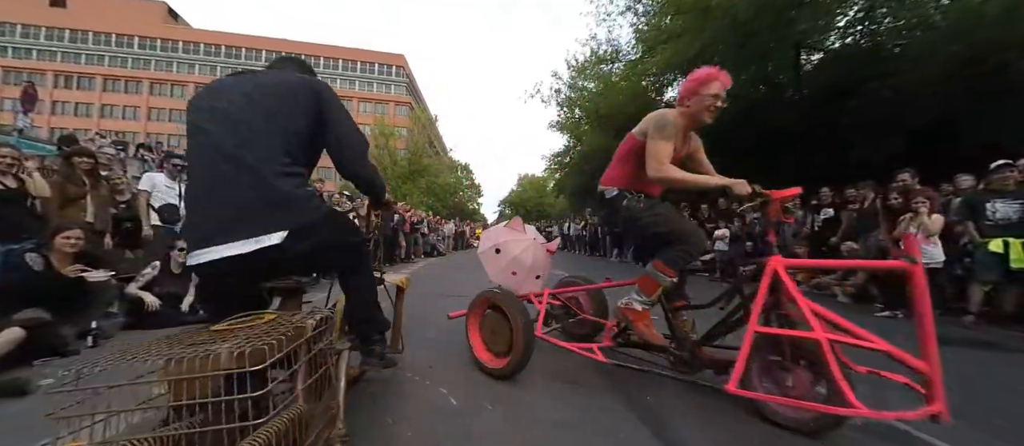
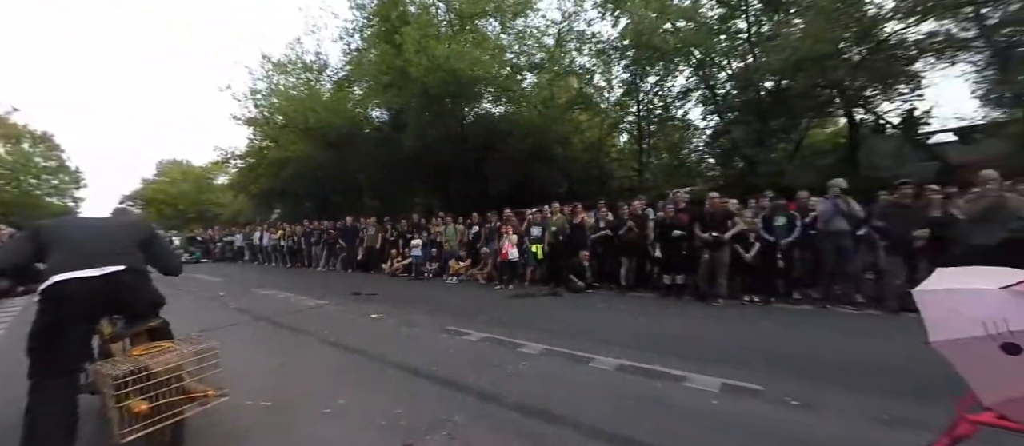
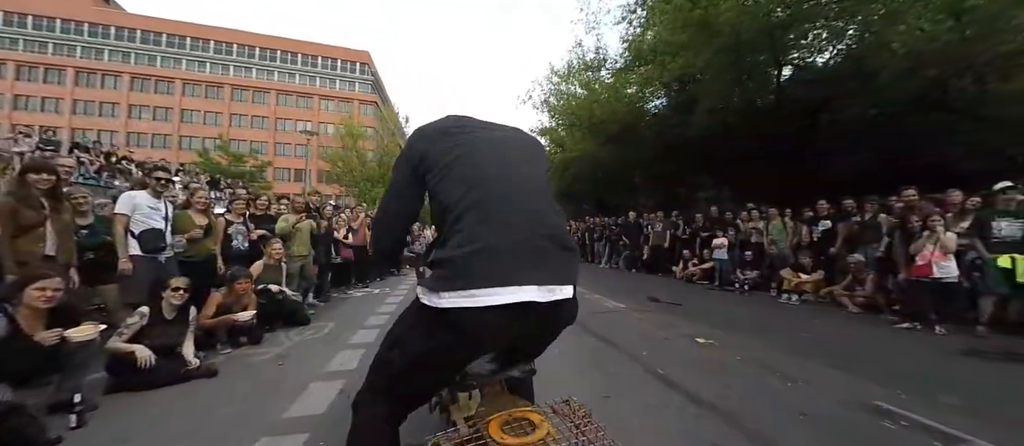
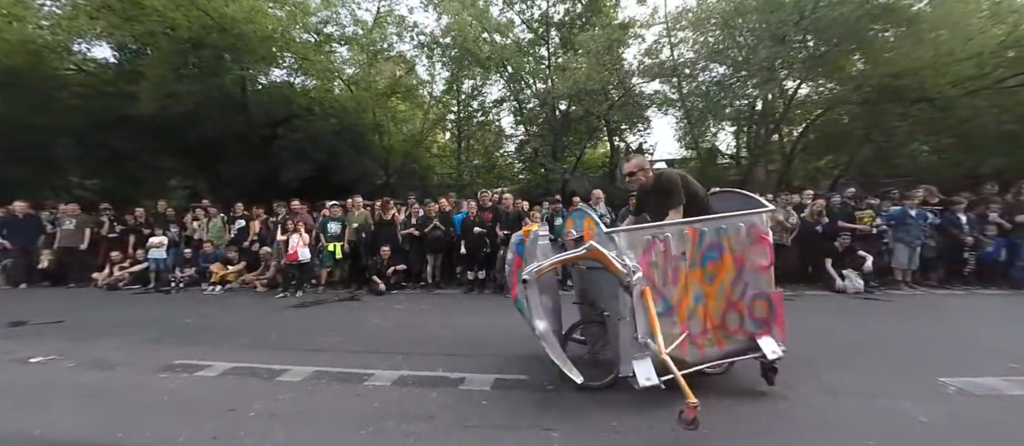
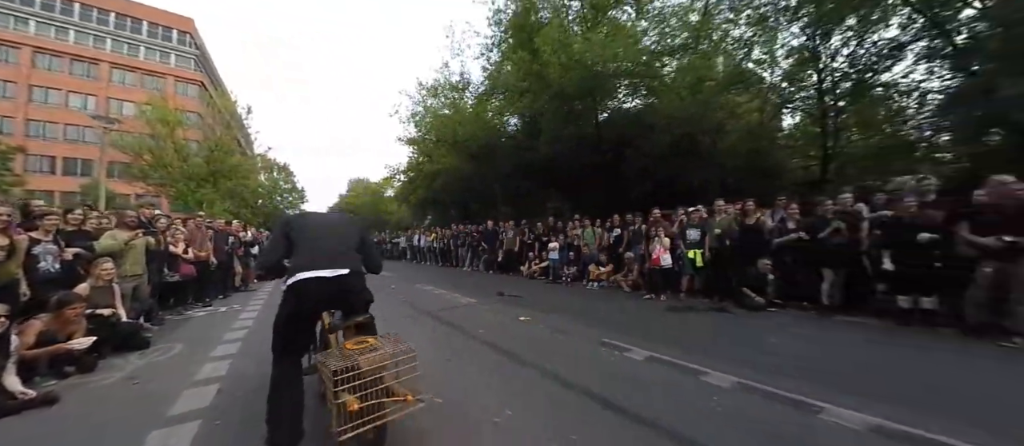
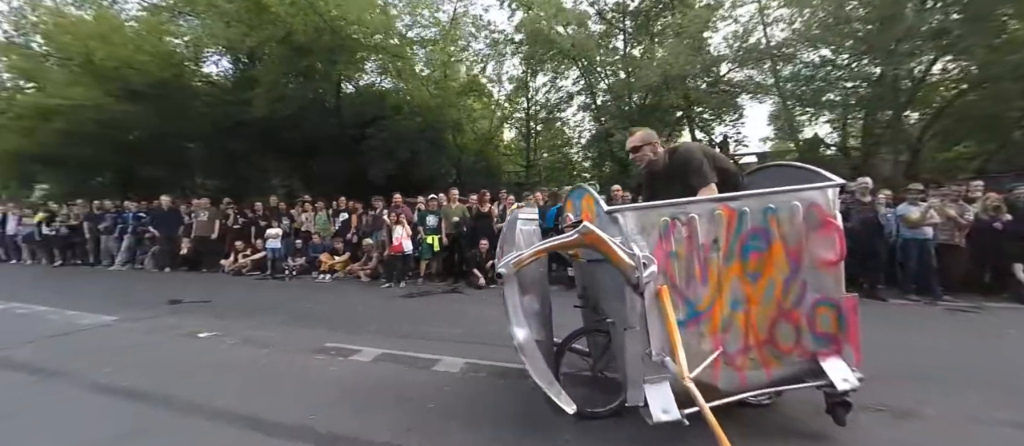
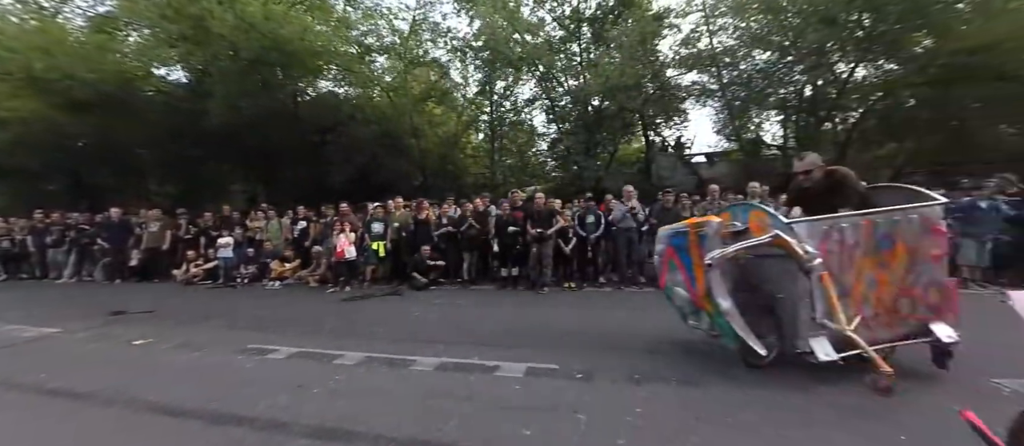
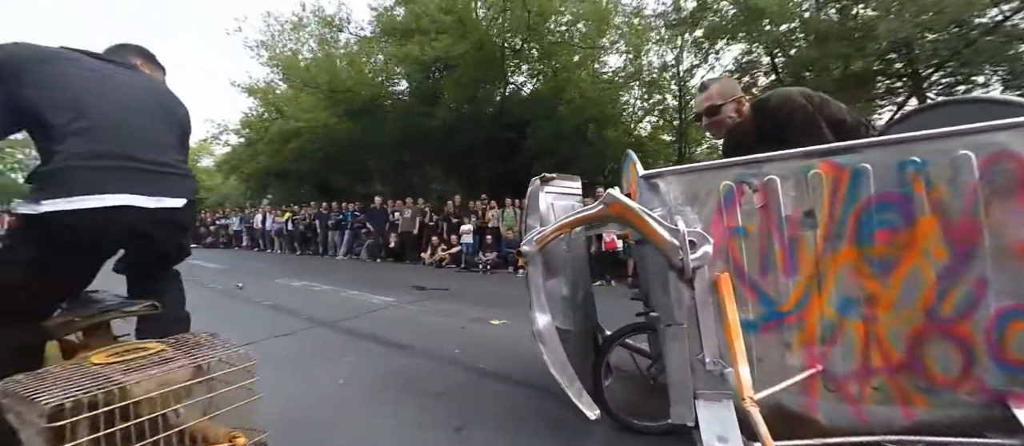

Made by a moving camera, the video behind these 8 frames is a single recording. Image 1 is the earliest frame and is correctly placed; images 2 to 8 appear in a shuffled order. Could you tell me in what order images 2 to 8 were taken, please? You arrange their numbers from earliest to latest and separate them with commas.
3, 5, 2, 7, 4, 6, 8
